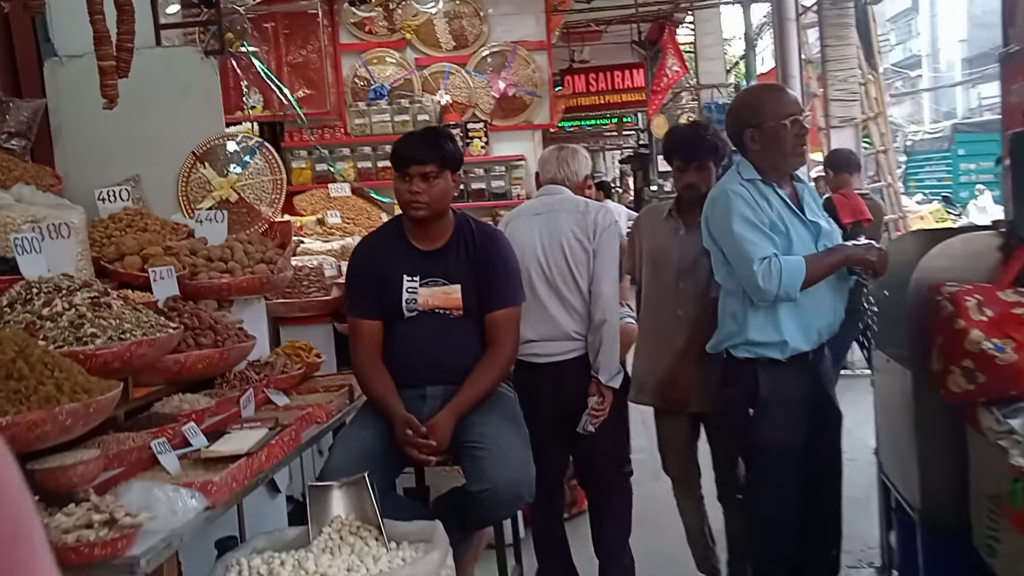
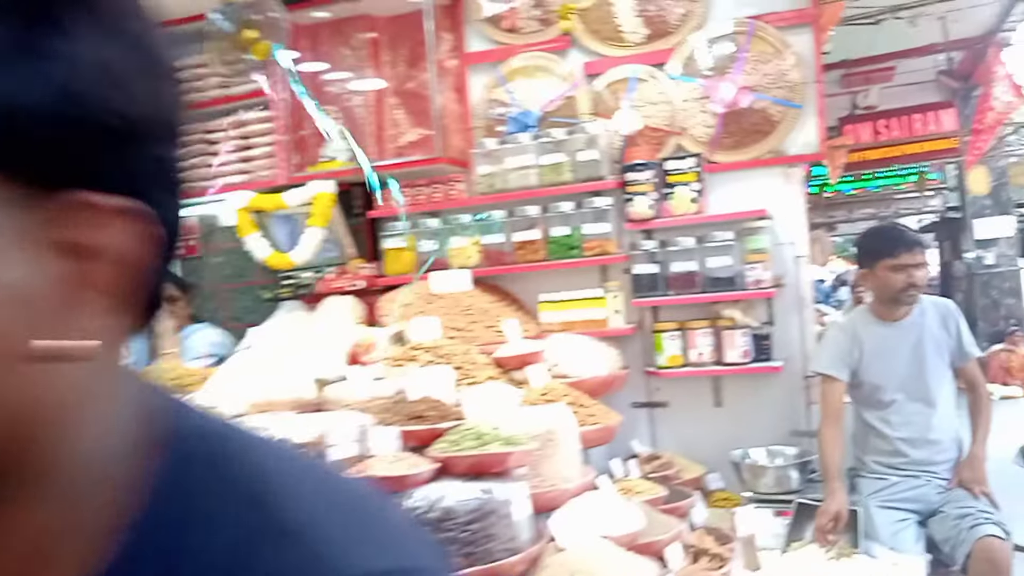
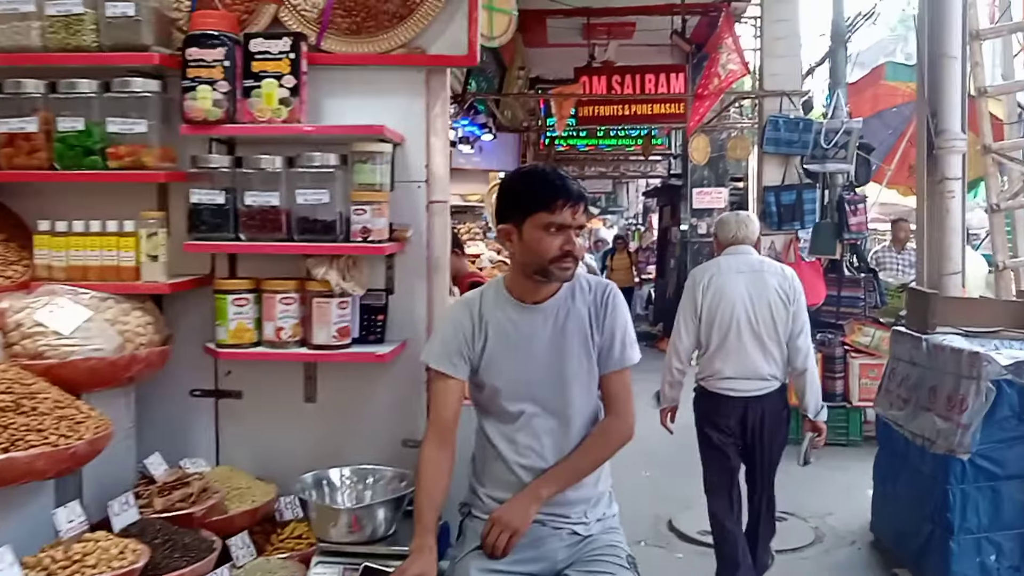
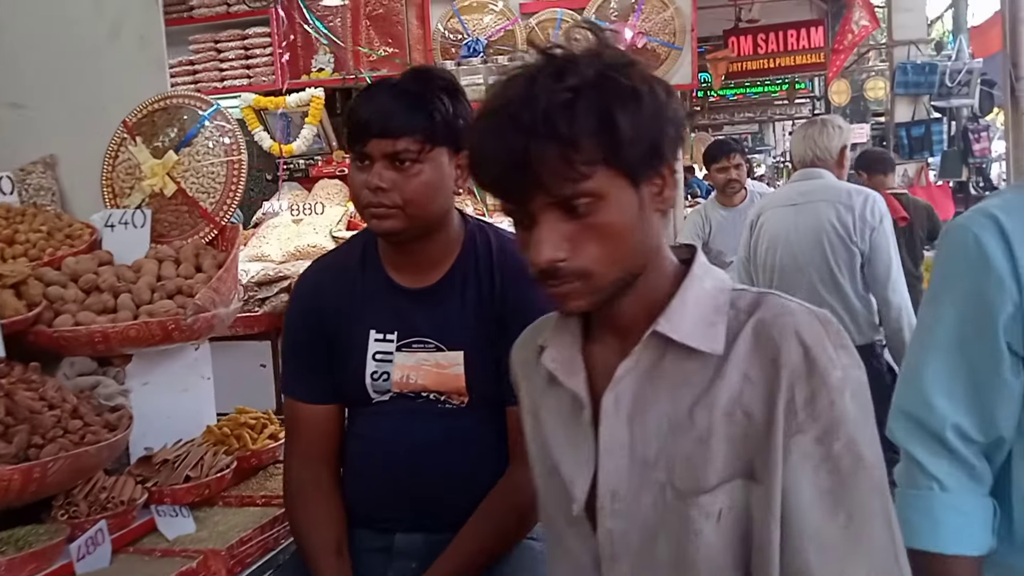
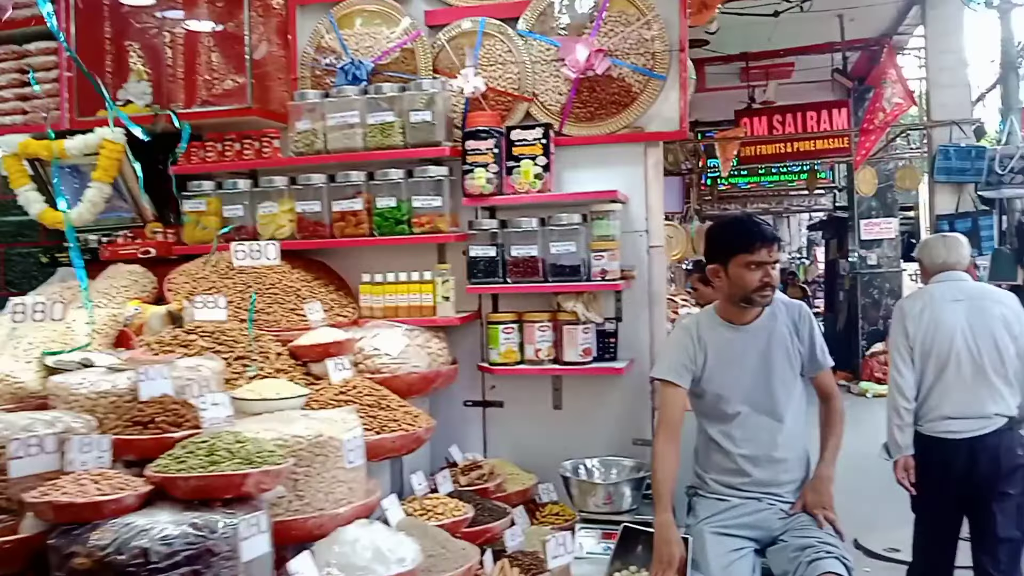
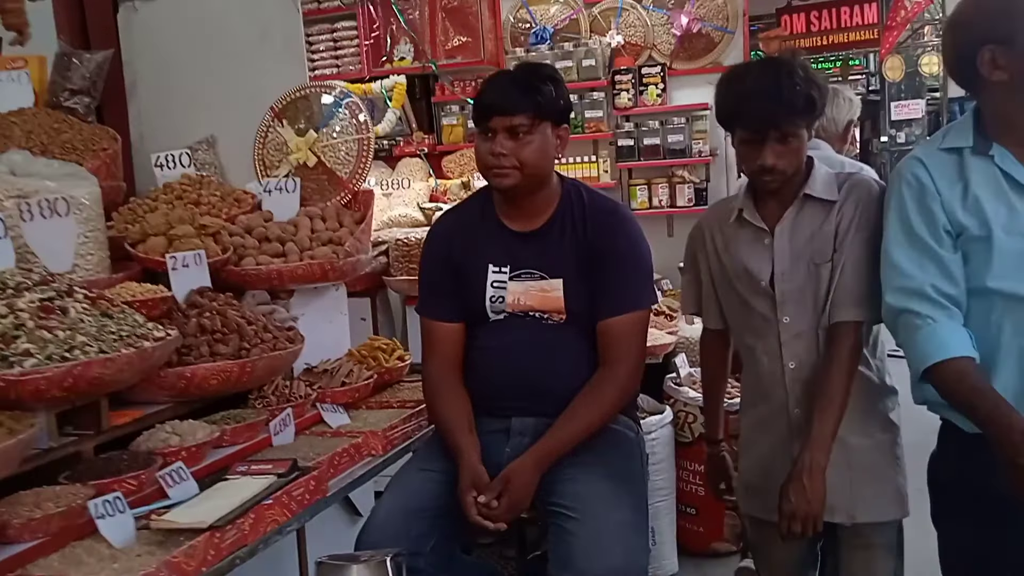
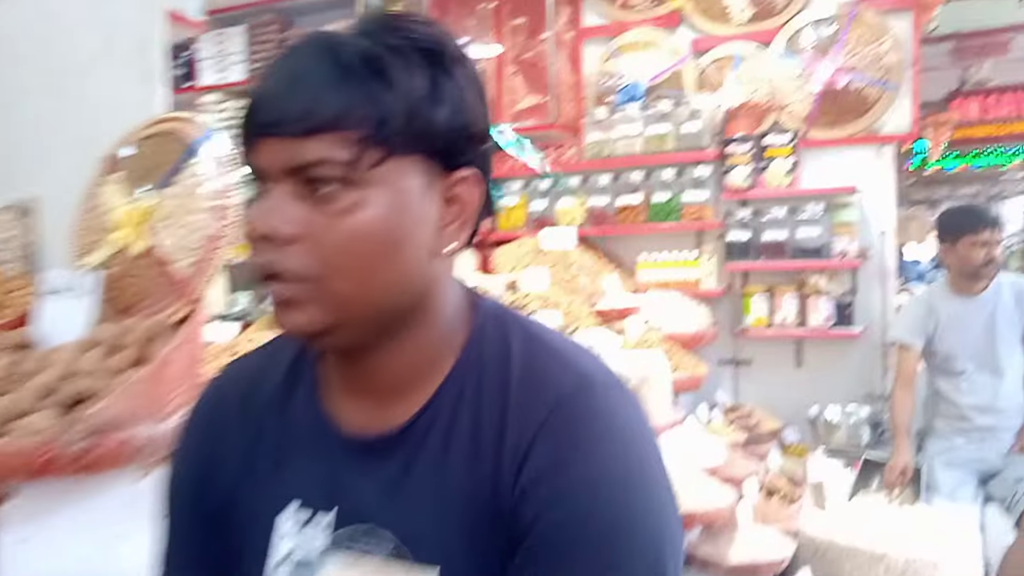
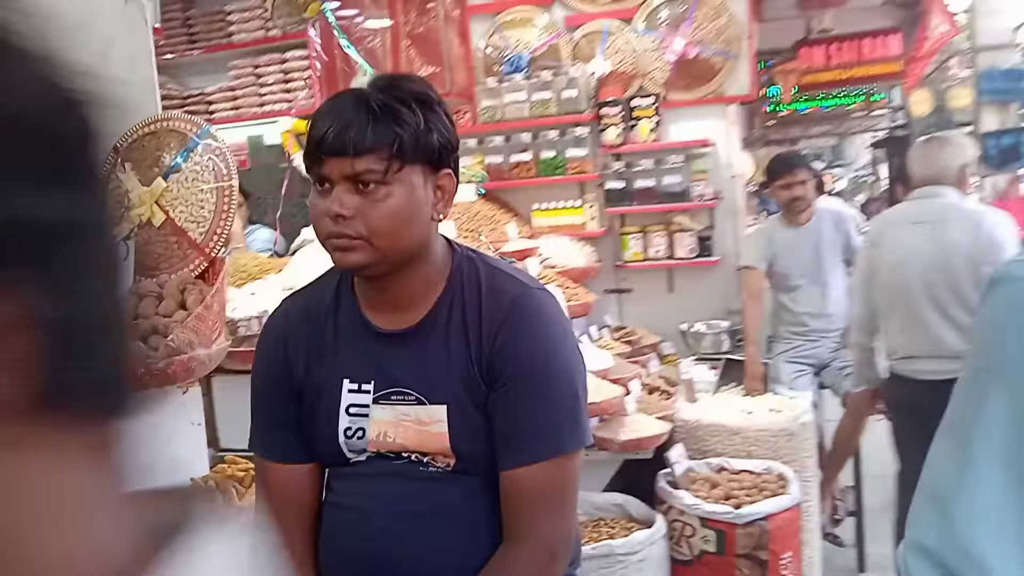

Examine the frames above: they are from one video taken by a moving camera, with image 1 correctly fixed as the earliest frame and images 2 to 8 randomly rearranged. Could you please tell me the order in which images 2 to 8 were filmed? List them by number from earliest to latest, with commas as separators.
6, 4, 8, 7, 2, 5, 3
